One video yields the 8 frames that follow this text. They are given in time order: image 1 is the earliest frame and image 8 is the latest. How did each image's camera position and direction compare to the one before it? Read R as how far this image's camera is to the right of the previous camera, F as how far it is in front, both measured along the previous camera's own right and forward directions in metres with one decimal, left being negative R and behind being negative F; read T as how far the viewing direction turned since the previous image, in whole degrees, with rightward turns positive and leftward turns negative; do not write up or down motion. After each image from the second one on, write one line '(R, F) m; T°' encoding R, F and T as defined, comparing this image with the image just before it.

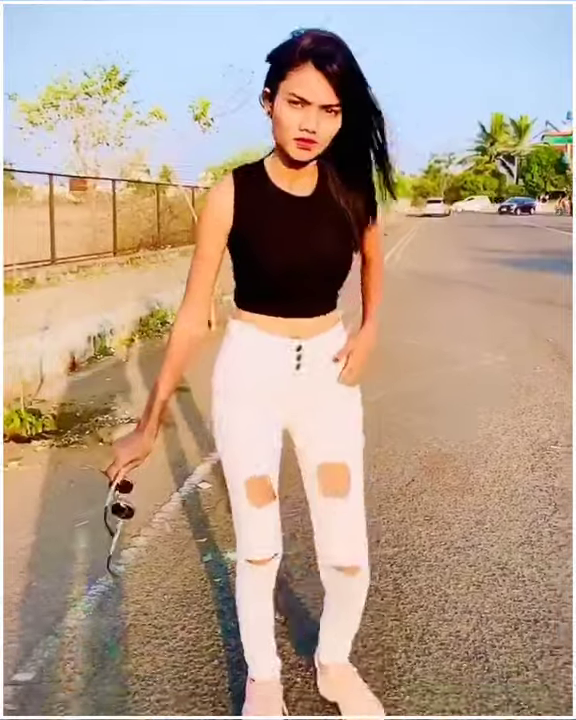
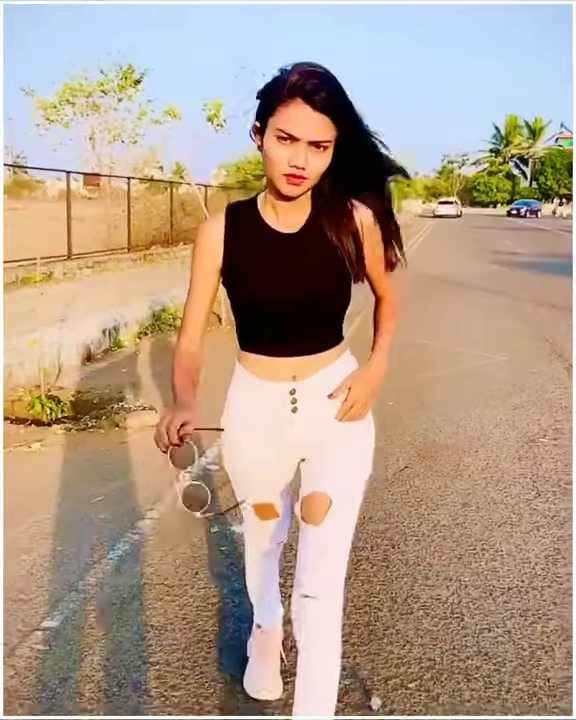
(0.0, -0.4) m; -1°
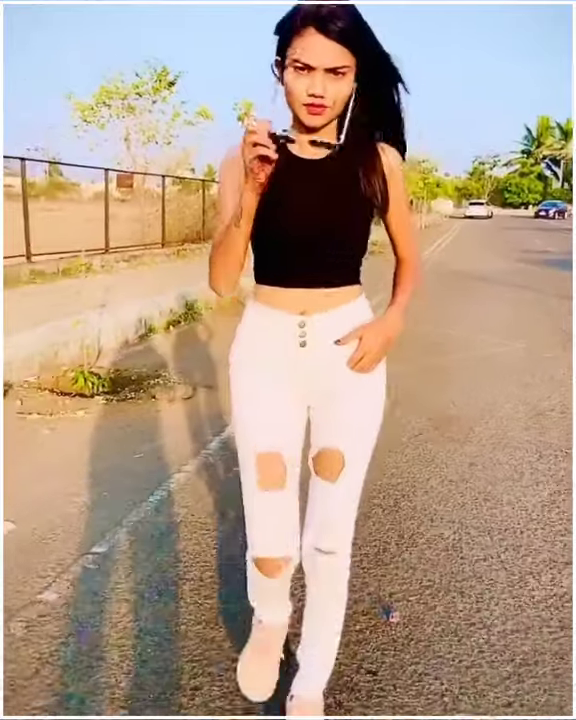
(0.0, -0.5) m; -2°
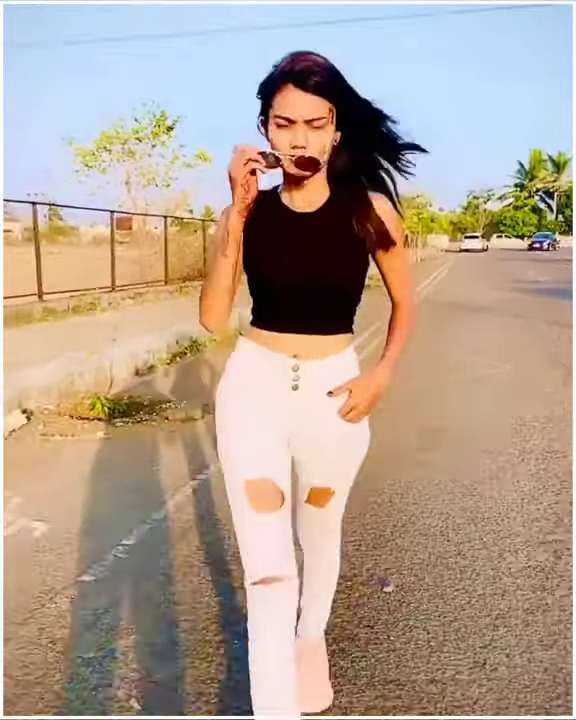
(0.0, -0.5) m; 0°
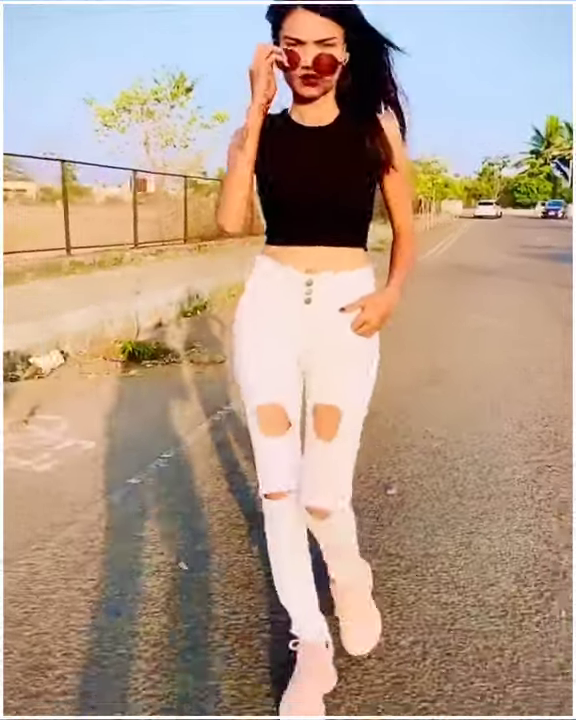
(0.0, -0.6) m; -1°
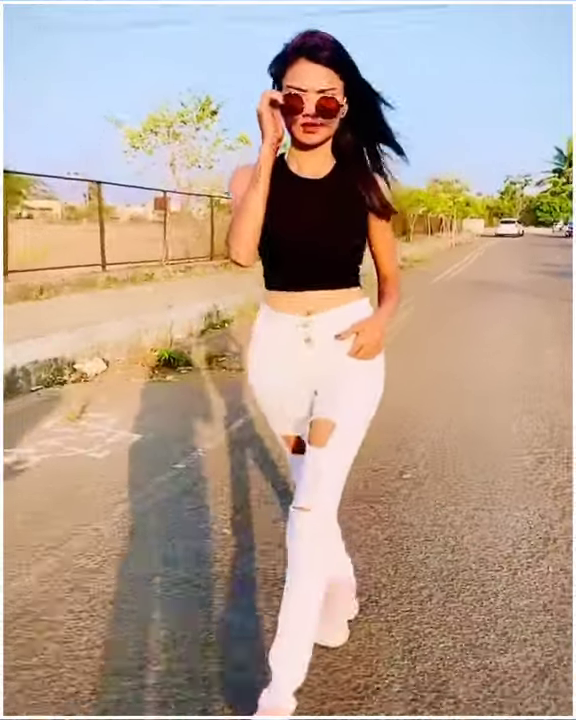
(0.0, -0.6) m; -1°
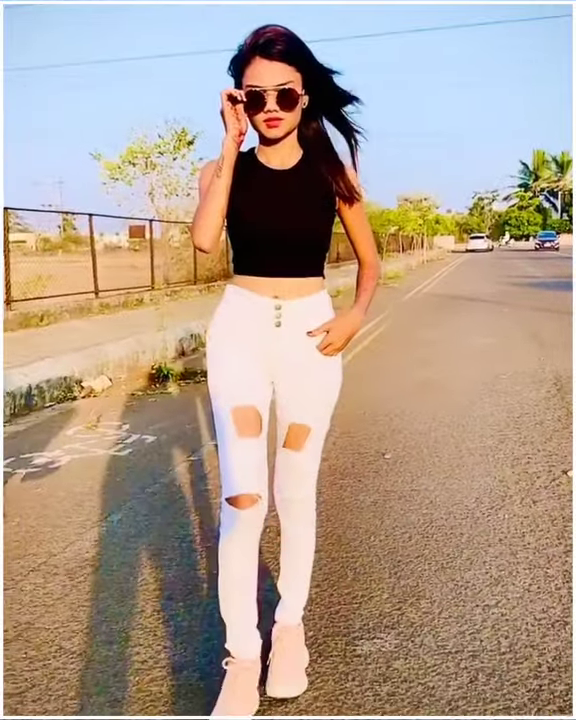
(-0.1, -0.8) m; +1°
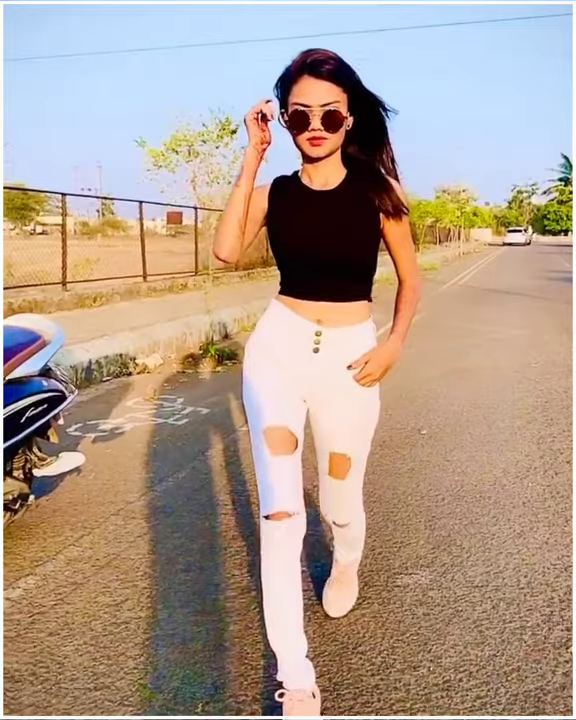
(-0.1, -0.5) m; -2°
